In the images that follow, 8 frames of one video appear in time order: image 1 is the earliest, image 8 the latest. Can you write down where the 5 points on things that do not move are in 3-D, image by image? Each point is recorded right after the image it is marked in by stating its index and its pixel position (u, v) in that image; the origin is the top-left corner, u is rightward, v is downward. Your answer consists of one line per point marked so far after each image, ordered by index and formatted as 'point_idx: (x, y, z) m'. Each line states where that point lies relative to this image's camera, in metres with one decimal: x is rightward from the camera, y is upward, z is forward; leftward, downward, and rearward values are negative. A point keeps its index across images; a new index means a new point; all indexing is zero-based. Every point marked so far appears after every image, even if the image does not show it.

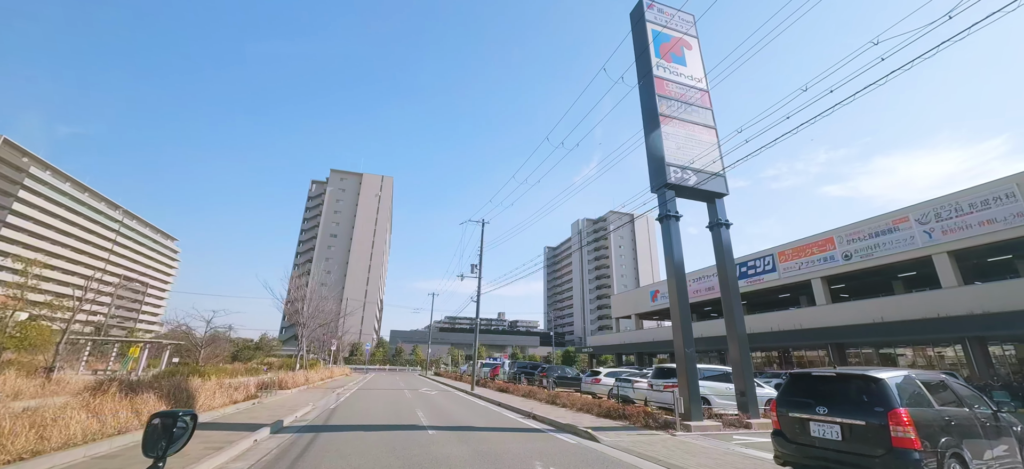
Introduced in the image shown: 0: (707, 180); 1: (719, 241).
0: (+5.0, +1.4, +10.8) m
1: (+5.3, -0.3, +10.6) m
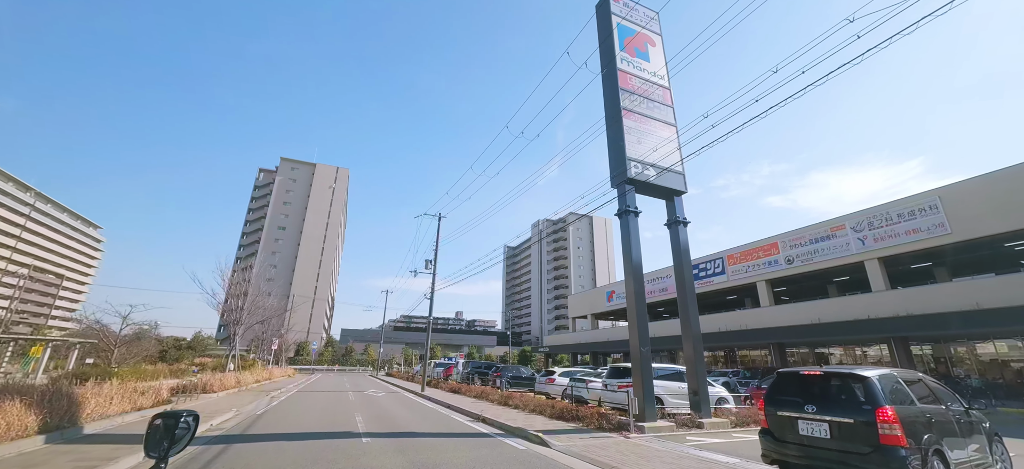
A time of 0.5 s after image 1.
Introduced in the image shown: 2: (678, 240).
0: (+3.9, +1.5, +10.6) m
1: (+4.1, -0.2, +10.5) m
2: (+4.1, -0.2, +10.4) m
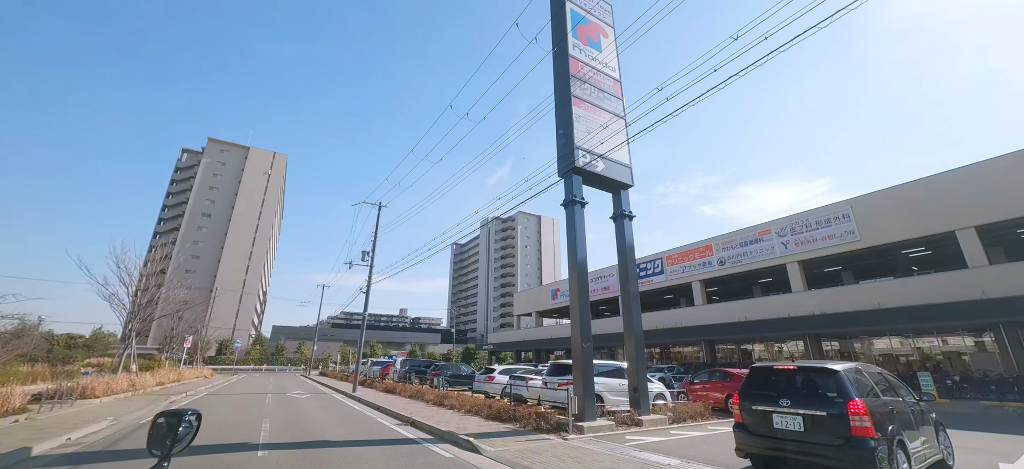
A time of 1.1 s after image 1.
0: (+2.5, +1.6, +10.4) m
1: (+2.7, -0.1, +10.3) m
2: (+2.7, 0.0, +10.2) m
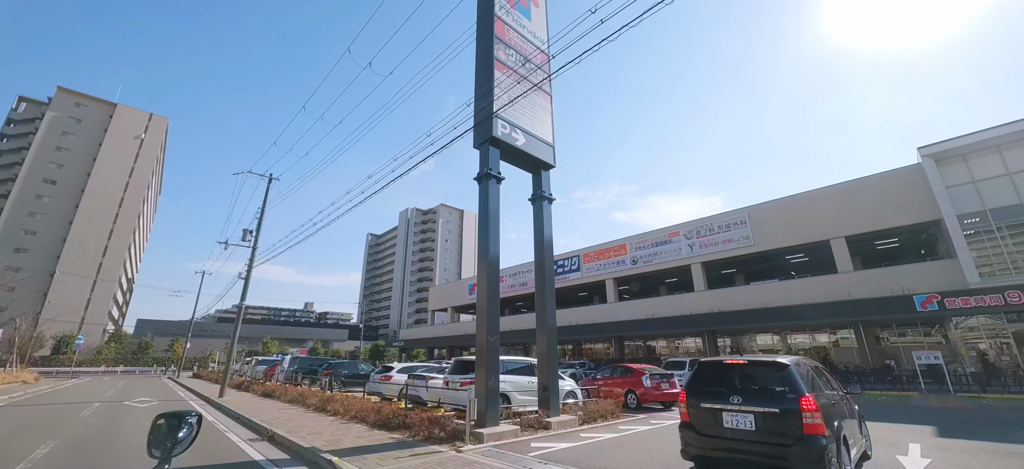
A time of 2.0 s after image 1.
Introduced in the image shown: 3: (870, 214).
0: (+0.5, +2.0, +9.5) m
1: (+0.6, +0.3, +9.4) m
2: (+0.6, +0.3, +9.4) m
3: (+16.5, +0.9, +19.0) m
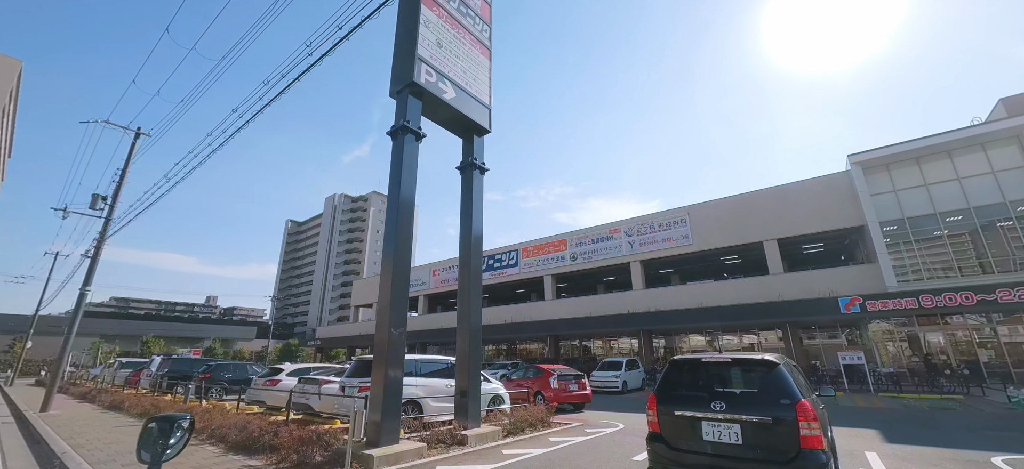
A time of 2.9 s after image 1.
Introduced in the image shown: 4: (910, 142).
0: (-0.8, +2.6, +7.6) m
1: (-0.7, +0.9, +7.5) m
2: (-0.7, +0.9, +7.5) m
3: (+13.6, +0.7, +19.4) m
4: (+17.1, +4.0, +17.6) m
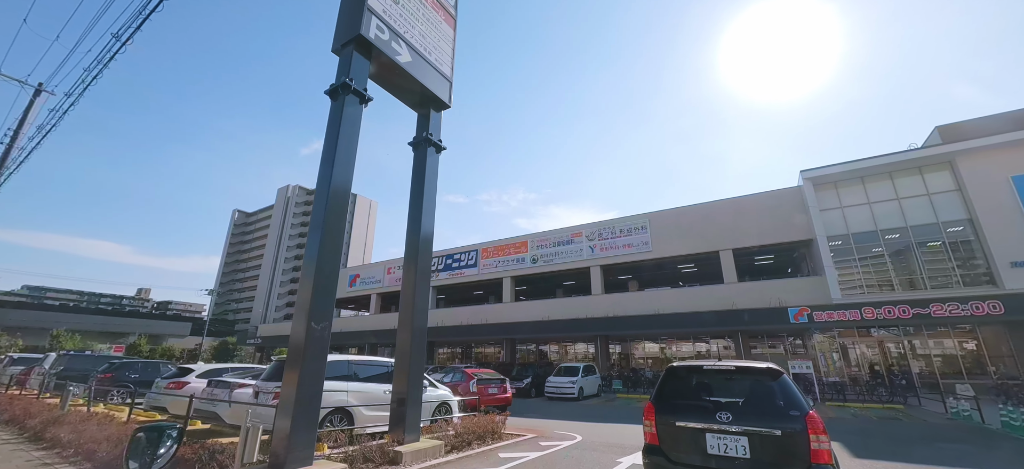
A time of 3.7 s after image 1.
0: (-1.4, +2.8, +6.9) m
1: (-1.4, +1.1, +6.8) m
2: (-1.4, +1.1, +6.7) m
3: (+11.8, +0.2, +19.9) m
4: (+15.5, +3.3, +18.5) m
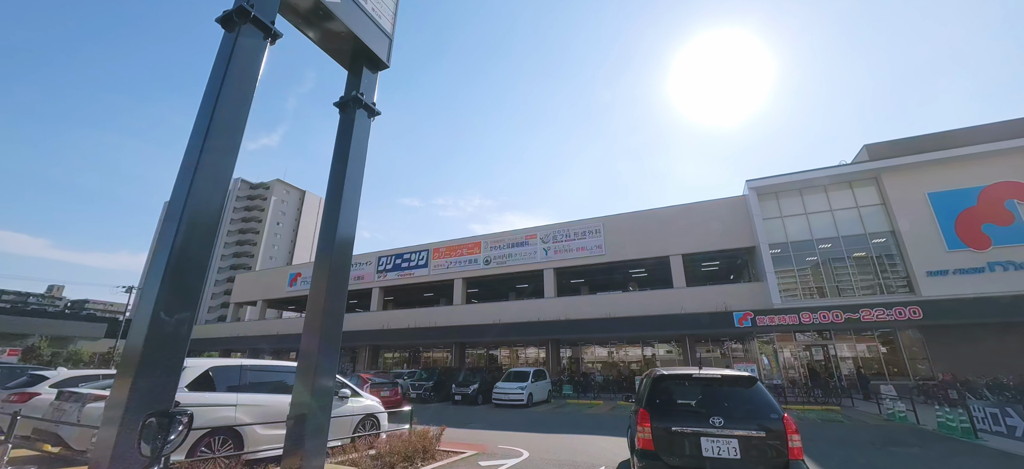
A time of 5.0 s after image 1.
0: (-2.2, +2.9, +6.1) m
1: (-2.3, +1.2, +5.9) m
2: (-2.3, +1.3, +5.9) m
3: (+9.5, -0.1, +20.4) m
4: (+13.4, +2.9, +19.3) m
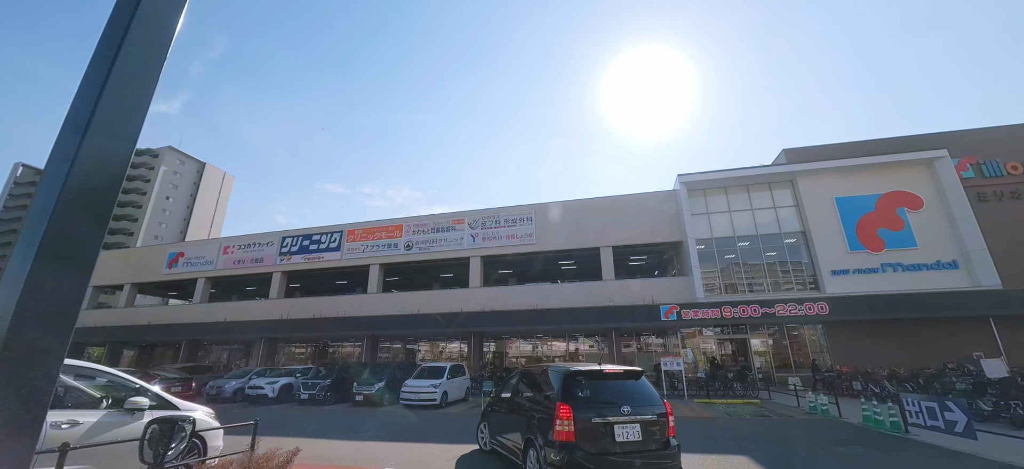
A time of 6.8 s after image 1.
0: (-3.0, +3.6, +4.0) m
1: (-3.1, +1.9, +3.8) m
2: (-3.1, +2.0, +3.8) m
3: (+5.9, +0.2, +20.1) m
4: (+10.1, +3.0, +19.7) m
